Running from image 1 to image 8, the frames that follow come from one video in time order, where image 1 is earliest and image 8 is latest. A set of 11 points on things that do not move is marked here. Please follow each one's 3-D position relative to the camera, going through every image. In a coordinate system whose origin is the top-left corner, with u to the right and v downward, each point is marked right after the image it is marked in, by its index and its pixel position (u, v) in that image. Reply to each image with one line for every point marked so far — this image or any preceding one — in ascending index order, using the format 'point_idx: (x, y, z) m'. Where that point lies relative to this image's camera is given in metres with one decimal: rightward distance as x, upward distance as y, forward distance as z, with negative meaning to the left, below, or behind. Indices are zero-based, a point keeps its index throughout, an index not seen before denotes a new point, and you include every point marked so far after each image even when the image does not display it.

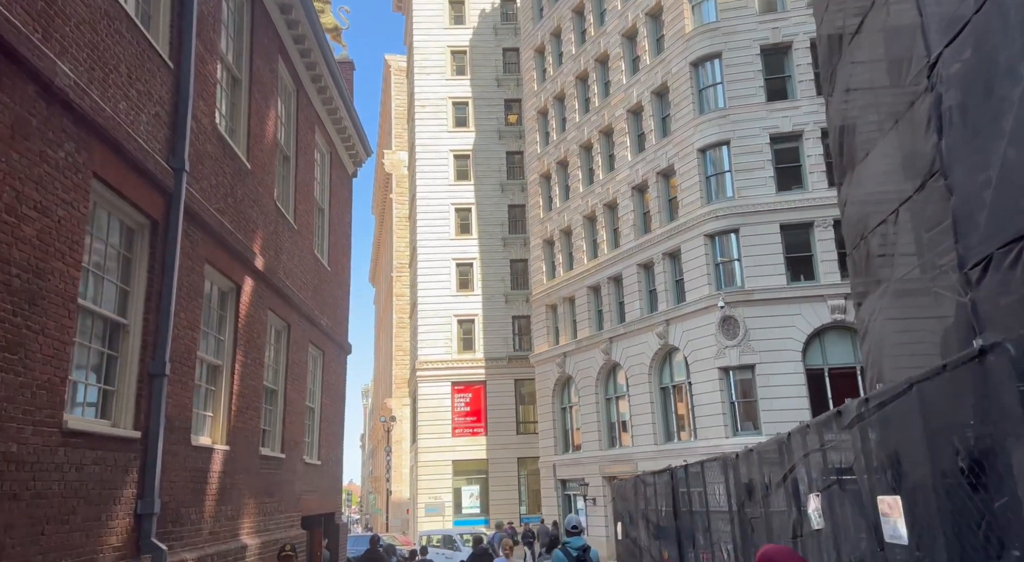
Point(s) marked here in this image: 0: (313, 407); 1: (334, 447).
0: (-3.7, -2.3, +15.6) m
1: (-3.7, -3.5, +17.3) m
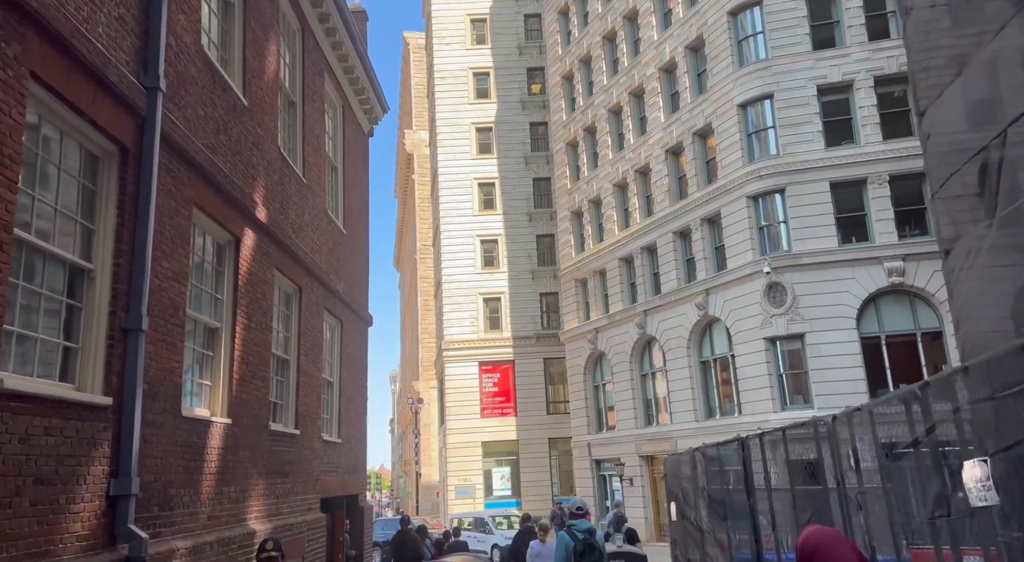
0: (-3.1, -1.7, +14.4) m
1: (-3.0, -2.8, +16.1) m
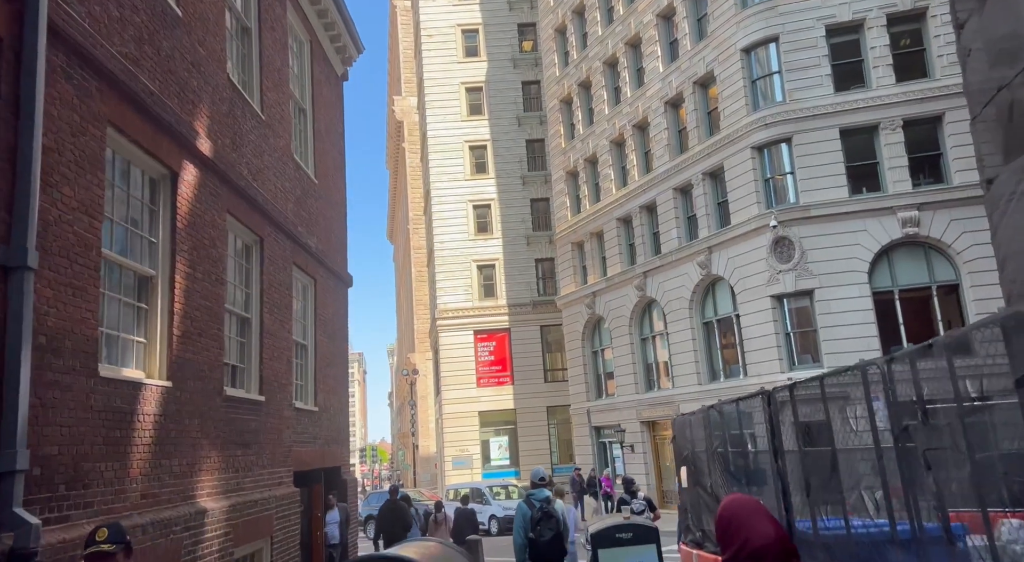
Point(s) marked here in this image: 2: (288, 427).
0: (-3.3, -1.0, +13.1) m
1: (-3.1, -2.0, +14.9) m
2: (-3.2, -2.0, +11.8) m
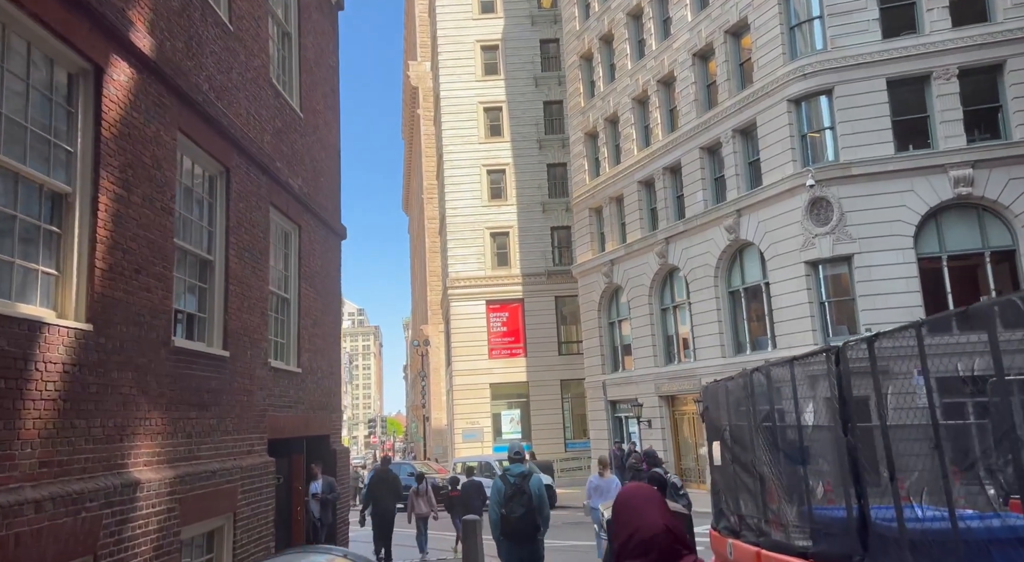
0: (-3.2, -0.2, +11.6) m
1: (-3.0, -1.2, +13.4) m
2: (-3.1, -1.3, +10.3) m
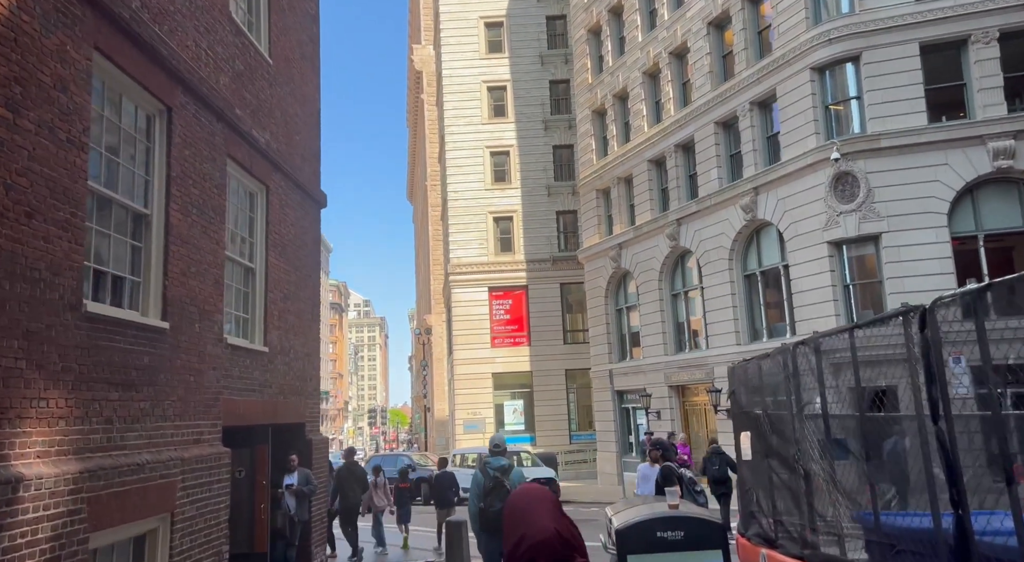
0: (-3.2, +0.2, +10.2) m
1: (-3.0, -0.8, +12.0) m
2: (-3.2, -0.9, +8.9) m
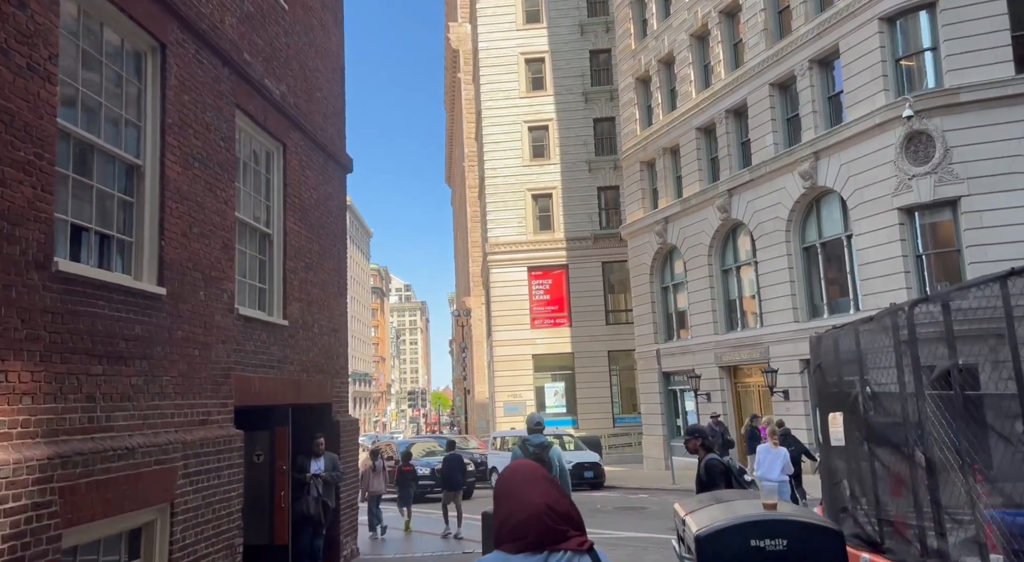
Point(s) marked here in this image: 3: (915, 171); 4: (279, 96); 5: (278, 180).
0: (-2.8, +0.6, +9.3) m
1: (-2.5, -0.4, +11.1) m
2: (-2.8, -0.6, +8.0) m
3: (+8.0, +2.2, +16.5) m
4: (-2.6, +2.1, +9.5) m
5: (-2.7, +1.2, +9.7) m
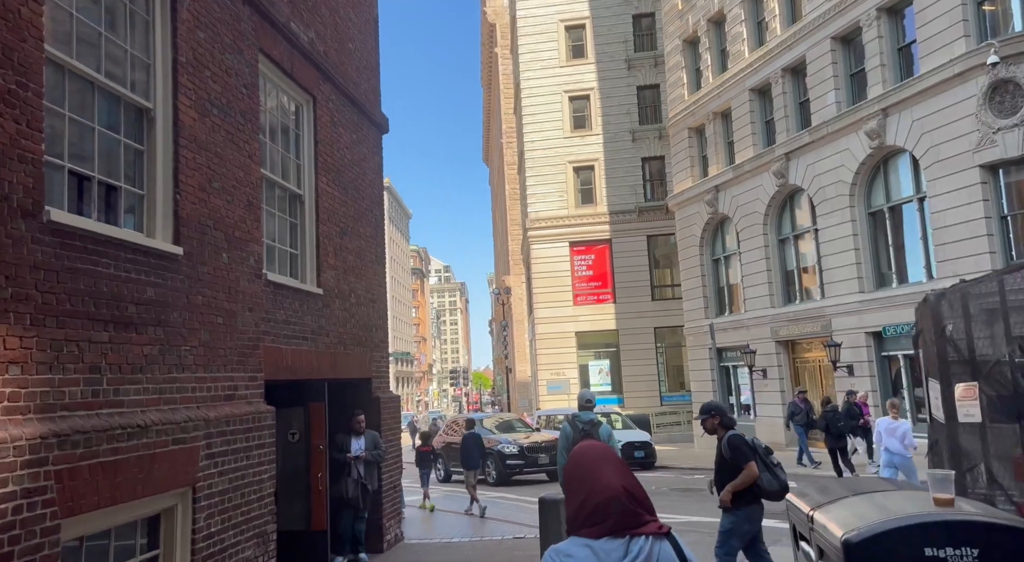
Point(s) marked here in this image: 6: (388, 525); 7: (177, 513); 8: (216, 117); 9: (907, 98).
0: (-2.2, +0.9, +8.5) m
1: (-1.9, 0.0, +10.3) m
2: (-2.3, -0.2, +7.3) m
3: (+8.8, +2.8, +15.2) m
4: (-2.1, +2.5, +8.7) m
5: (-2.2, +1.5, +8.9) m
6: (-1.6, -3.1, +10.5) m
7: (-2.4, -1.6, +5.9) m
8: (-2.4, +1.3, +6.8) m
9: (+8.1, +3.7, +17.2) m
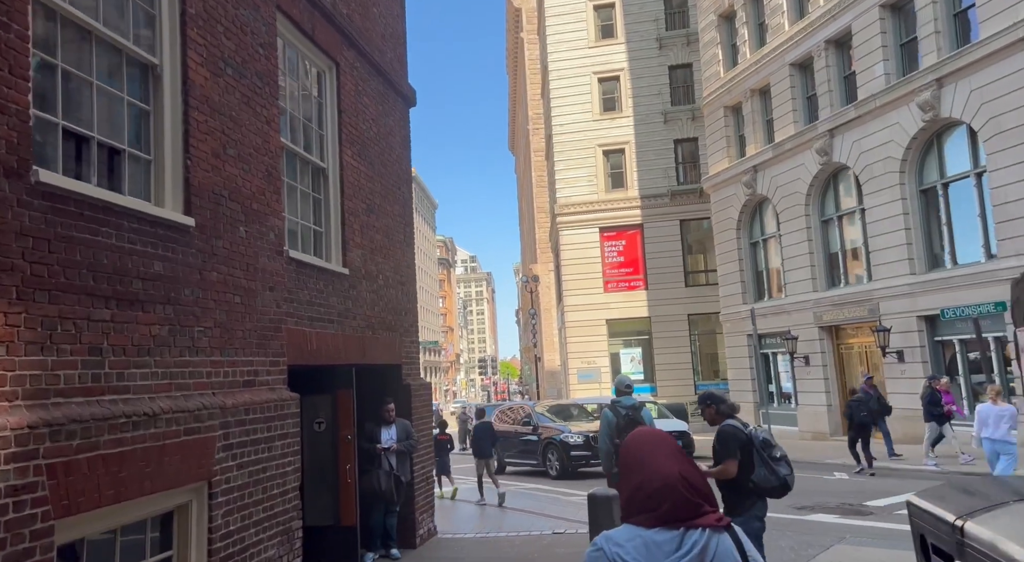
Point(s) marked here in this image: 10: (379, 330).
0: (-1.9, +1.1, +8.0) m
1: (-1.4, +0.3, +9.8) m
2: (-1.9, -0.1, +6.7) m
3: (+9.4, +3.2, +14.2) m
4: (-1.7, +2.7, +8.0) m
5: (-1.8, +1.8, +8.3) m
6: (-1.1, -2.8, +9.9) m
7: (-2.1, -1.5, +5.4) m
8: (-2.1, +1.5, +6.2) m
9: (+8.7, +4.1, +16.3) m
10: (-1.5, -0.5, +9.2) m
